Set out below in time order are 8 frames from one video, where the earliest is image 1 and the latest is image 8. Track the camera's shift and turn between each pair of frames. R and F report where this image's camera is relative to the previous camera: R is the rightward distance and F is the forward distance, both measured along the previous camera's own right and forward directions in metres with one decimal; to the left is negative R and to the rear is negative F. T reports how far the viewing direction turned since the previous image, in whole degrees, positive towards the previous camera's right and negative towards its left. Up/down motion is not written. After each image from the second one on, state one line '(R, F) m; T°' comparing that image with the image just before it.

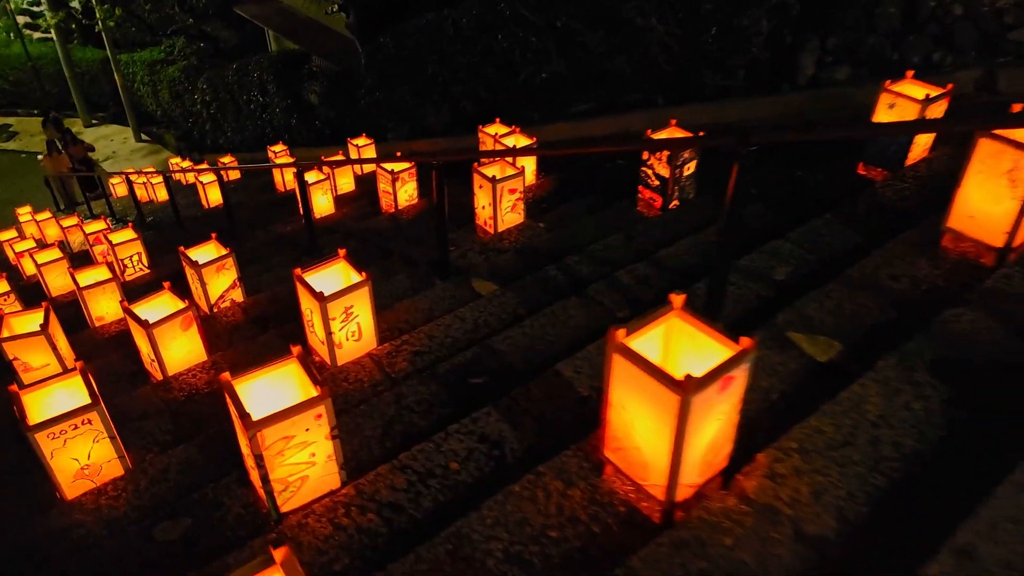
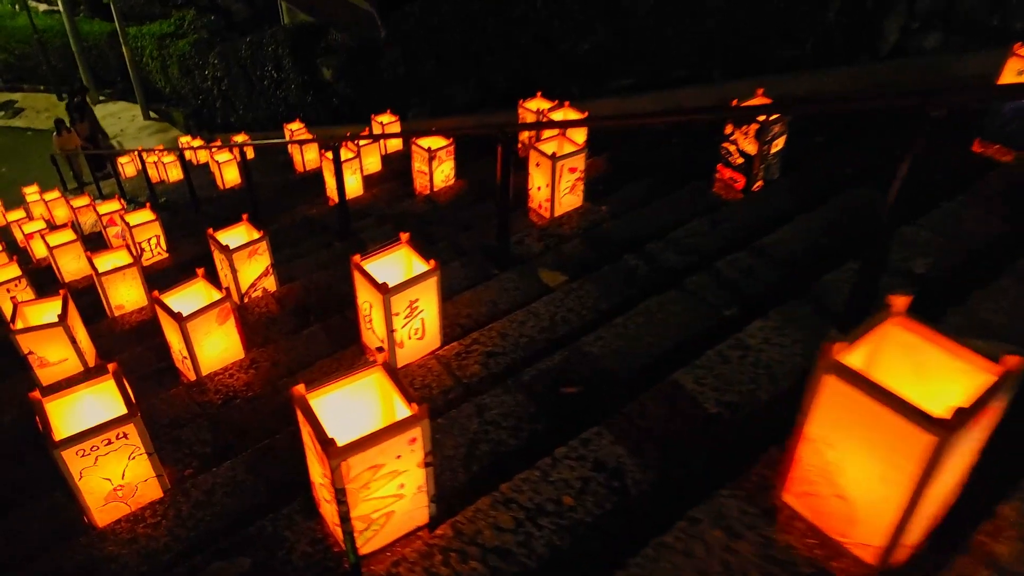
(-0.4, +0.4) m; 0°
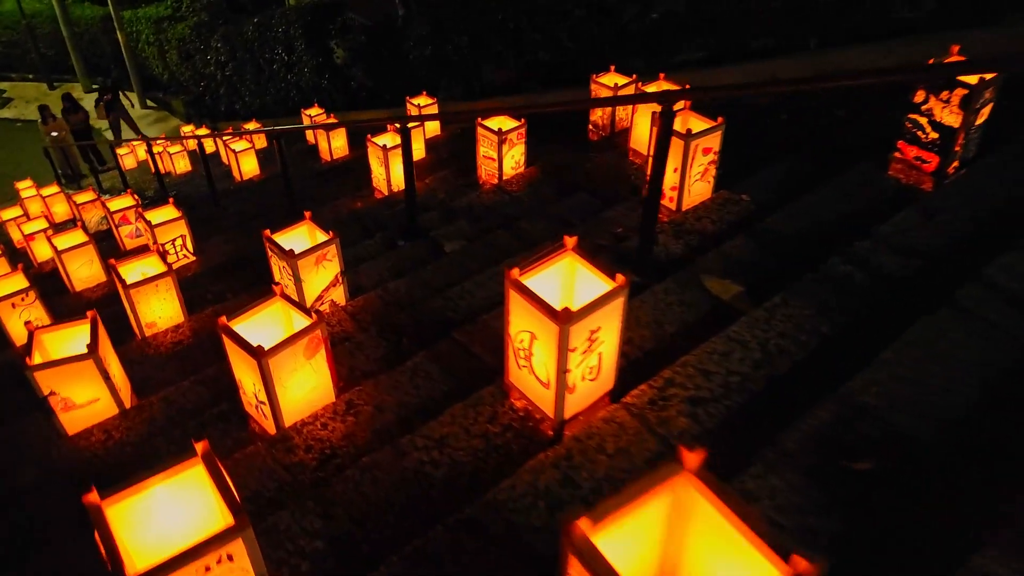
(-0.7, +0.8) m; 0°
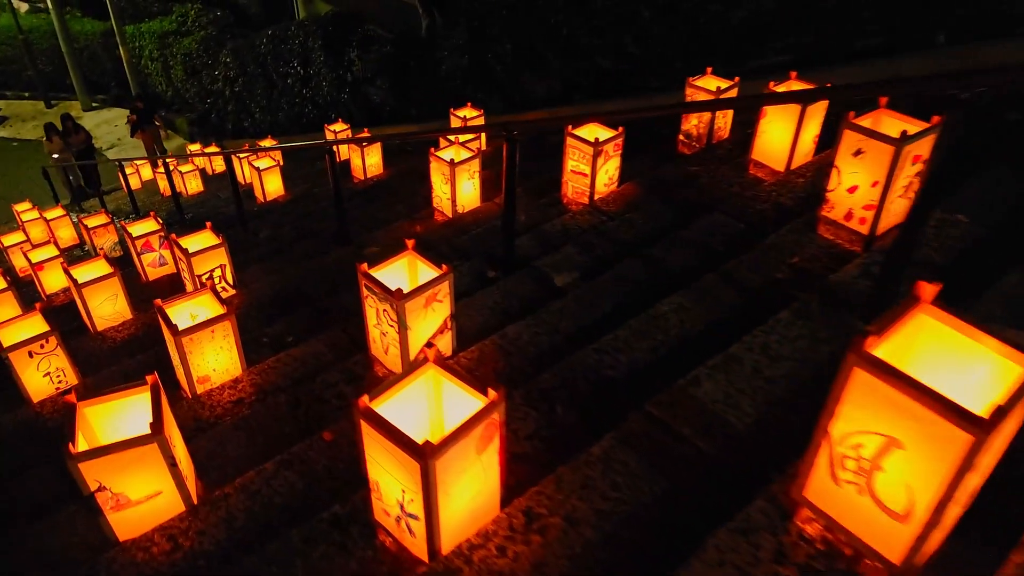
(-0.7, +0.7) m; +1°
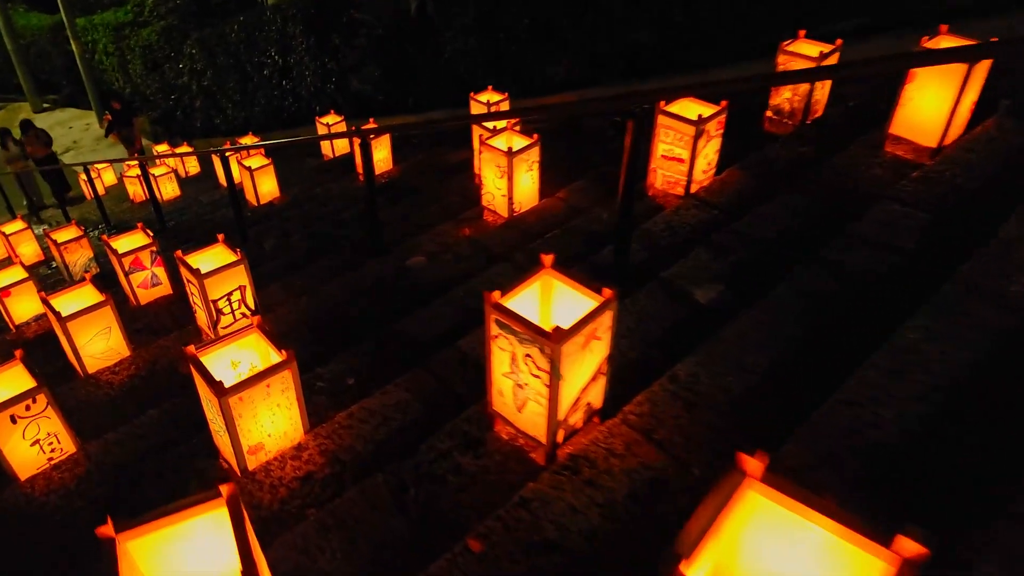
(-0.7, +0.8) m; +3°
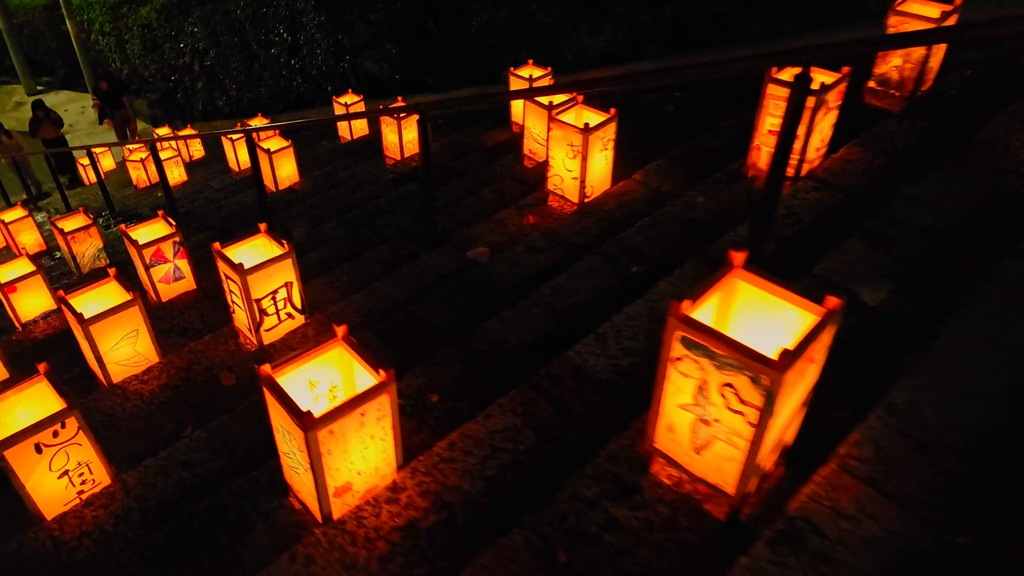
(-0.5, +0.5) m; 0°
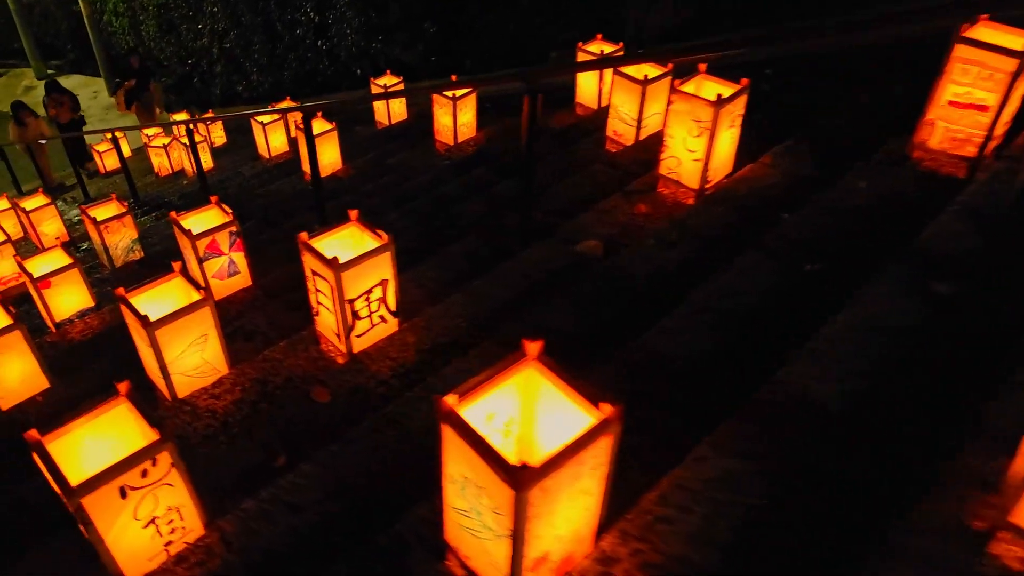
(-0.6, +0.5) m; 0°
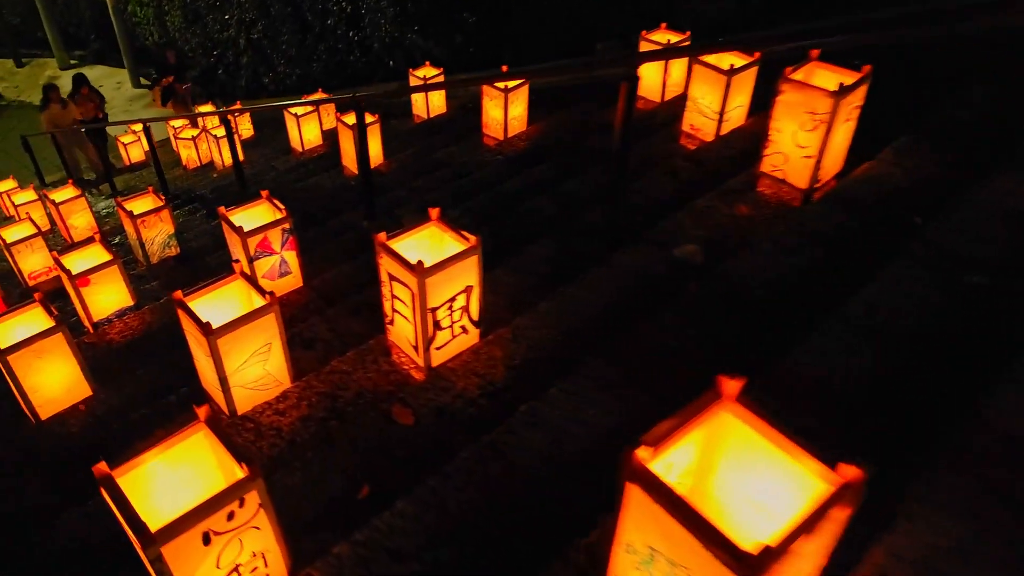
(-0.4, +0.3) m; -1°
